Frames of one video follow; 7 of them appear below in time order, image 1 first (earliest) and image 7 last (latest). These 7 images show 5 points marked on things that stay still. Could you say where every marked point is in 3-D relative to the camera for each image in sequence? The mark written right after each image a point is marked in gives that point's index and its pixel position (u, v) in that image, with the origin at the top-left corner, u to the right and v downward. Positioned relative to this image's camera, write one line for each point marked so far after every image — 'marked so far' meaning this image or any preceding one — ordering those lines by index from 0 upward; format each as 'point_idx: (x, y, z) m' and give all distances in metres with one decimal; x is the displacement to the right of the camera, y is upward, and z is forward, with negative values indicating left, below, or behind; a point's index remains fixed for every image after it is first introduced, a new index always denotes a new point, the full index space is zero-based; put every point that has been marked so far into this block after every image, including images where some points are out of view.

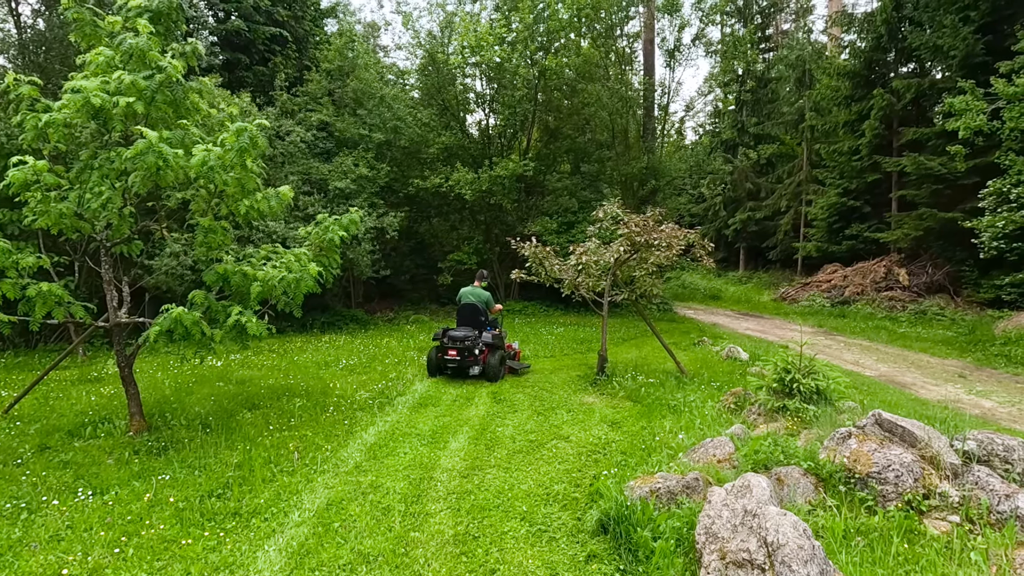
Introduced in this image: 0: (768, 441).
0: (+2.2, -1.3, +4.6) m
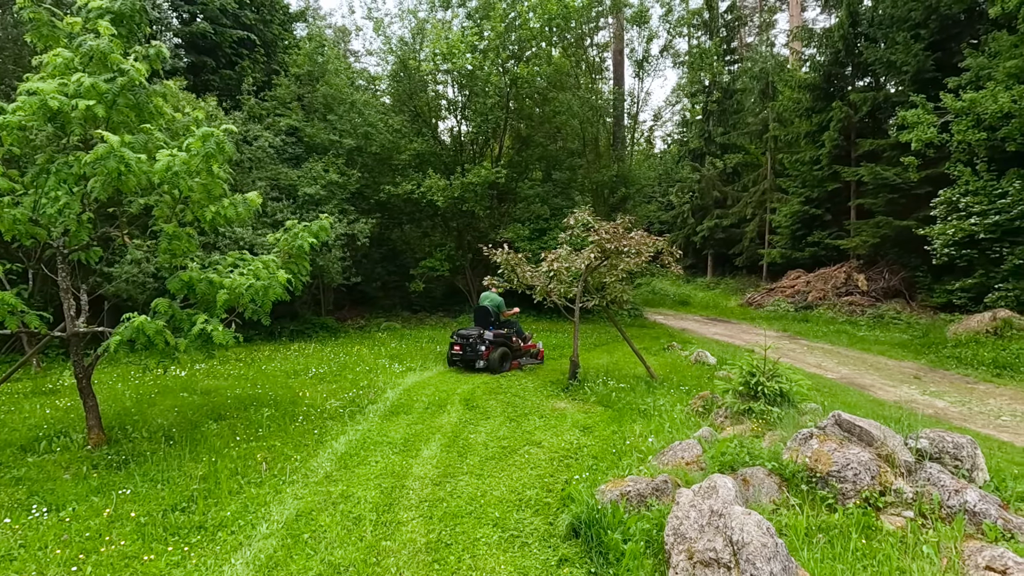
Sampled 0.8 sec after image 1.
0: (+2.0, -1.4, +4.7) m
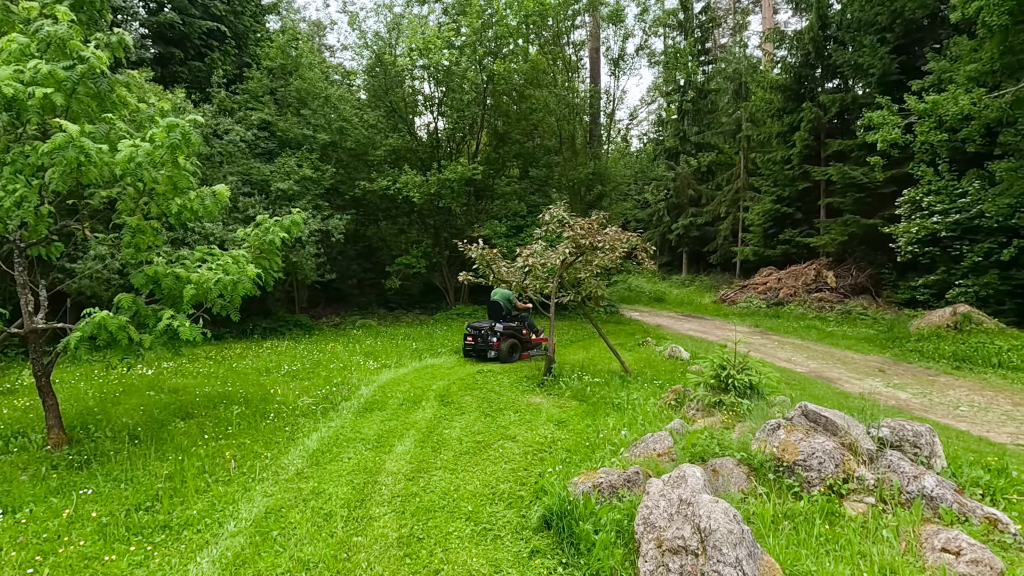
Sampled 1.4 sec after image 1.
0: (+1.7, -1.3, +4.8) m
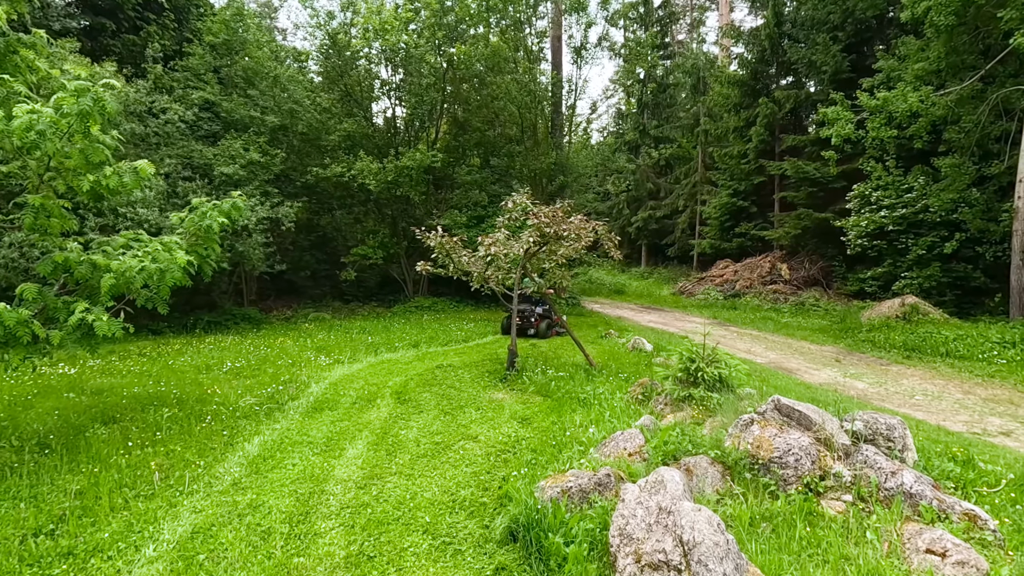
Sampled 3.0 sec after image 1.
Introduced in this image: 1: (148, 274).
0: (+1.4, -1.2, +4.6) m
1: (-3.4, +0.1, +5.0) m
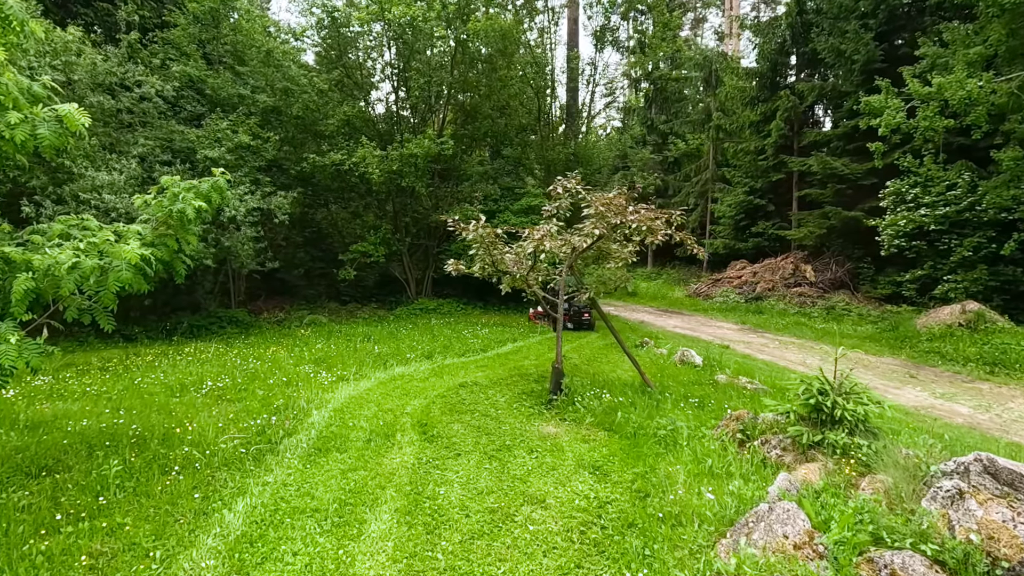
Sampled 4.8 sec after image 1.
0: (+2.0, -1.3, +3.2) m
1: (-2.8, +0.1, +3.5) m
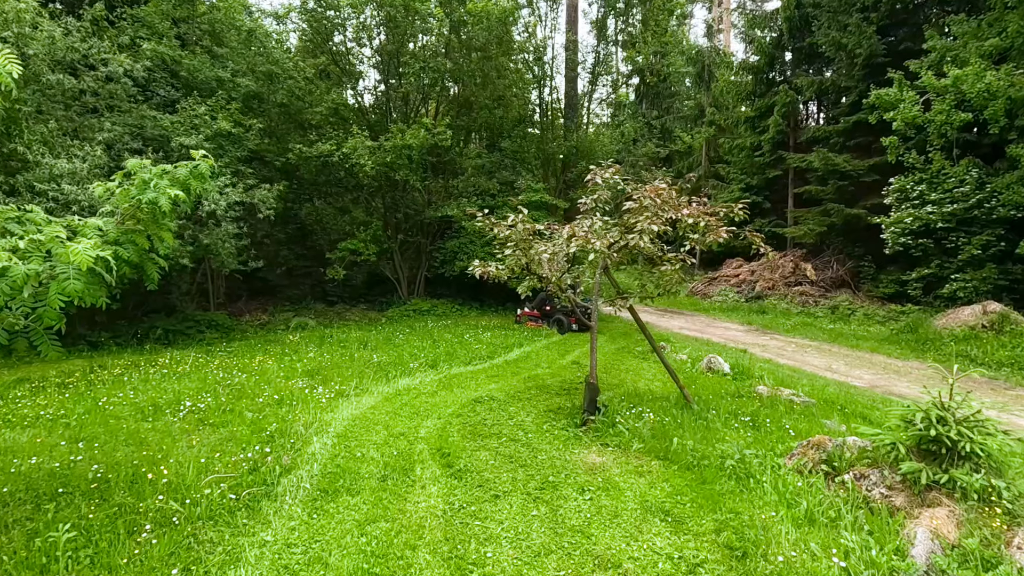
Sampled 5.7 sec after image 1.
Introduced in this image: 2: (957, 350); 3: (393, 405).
0: (+2.4, -1.3, +2.5) m
1: (-2.4, 0.0, +2.7) m
2: (+8.8, -1.2, +10.6) m
3: (-1.4, -1.3, +6.2) m
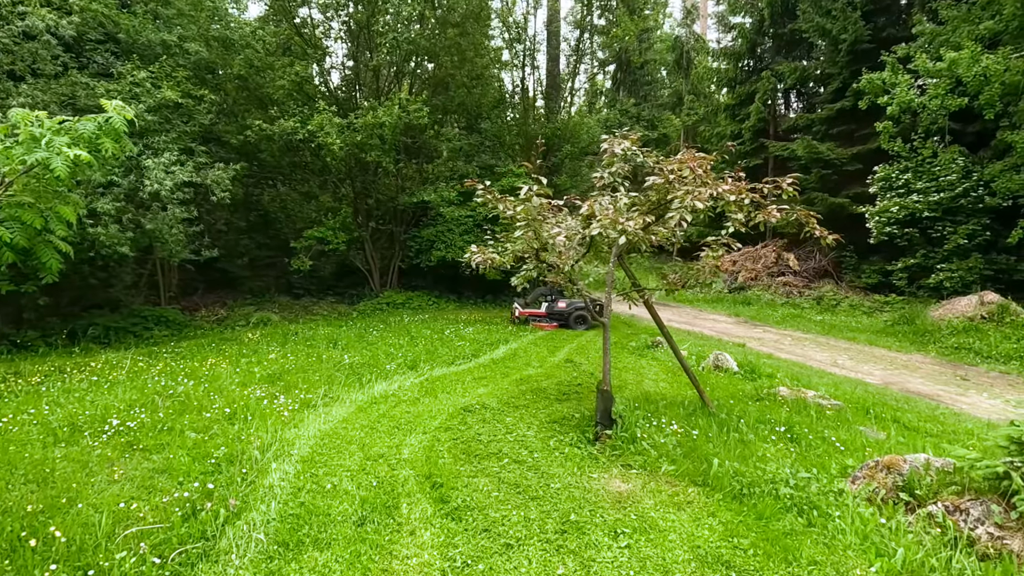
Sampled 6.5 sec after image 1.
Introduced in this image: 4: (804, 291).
0: (+2.5, -1.3, +1.8) m
1: (-2.3, +0.1, +1.7) m
2: (+8.5, -1.0, +10.2) m
3: (-1.4, -1.3, +5.2) m
4: (+9.7, -0.1, +17.6) m
